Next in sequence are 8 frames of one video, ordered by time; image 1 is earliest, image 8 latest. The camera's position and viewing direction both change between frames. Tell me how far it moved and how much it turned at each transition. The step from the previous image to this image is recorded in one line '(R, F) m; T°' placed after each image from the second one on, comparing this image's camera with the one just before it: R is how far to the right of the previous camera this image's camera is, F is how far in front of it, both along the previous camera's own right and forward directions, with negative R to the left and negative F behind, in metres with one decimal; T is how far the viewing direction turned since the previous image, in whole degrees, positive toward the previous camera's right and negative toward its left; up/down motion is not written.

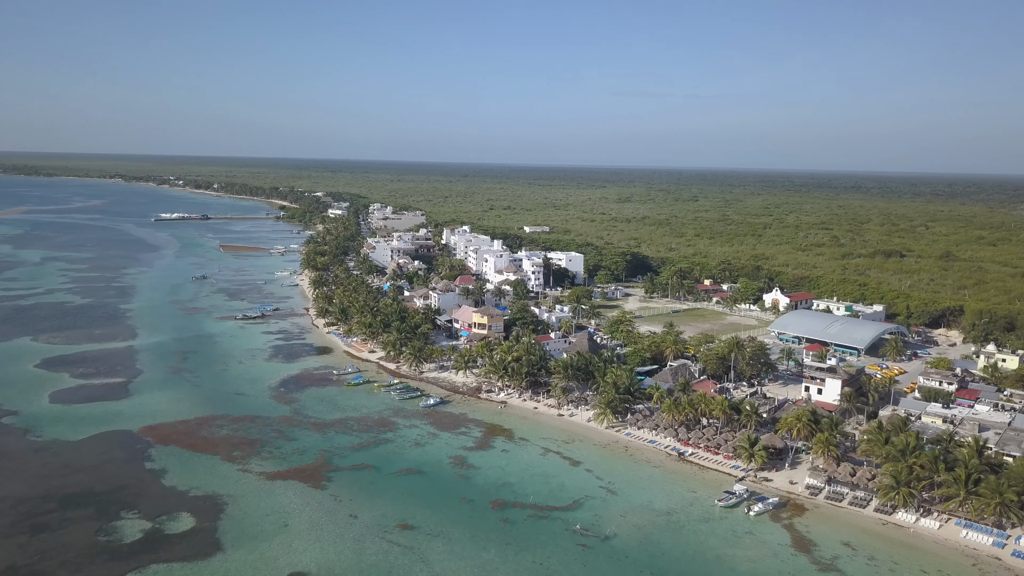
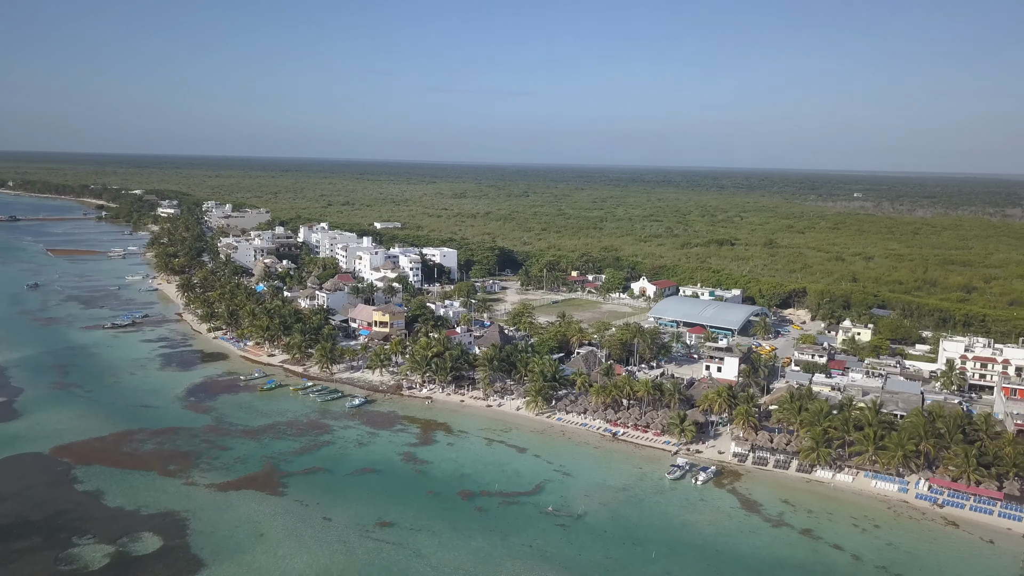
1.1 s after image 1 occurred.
(-5.9, -0.5) m; +13°
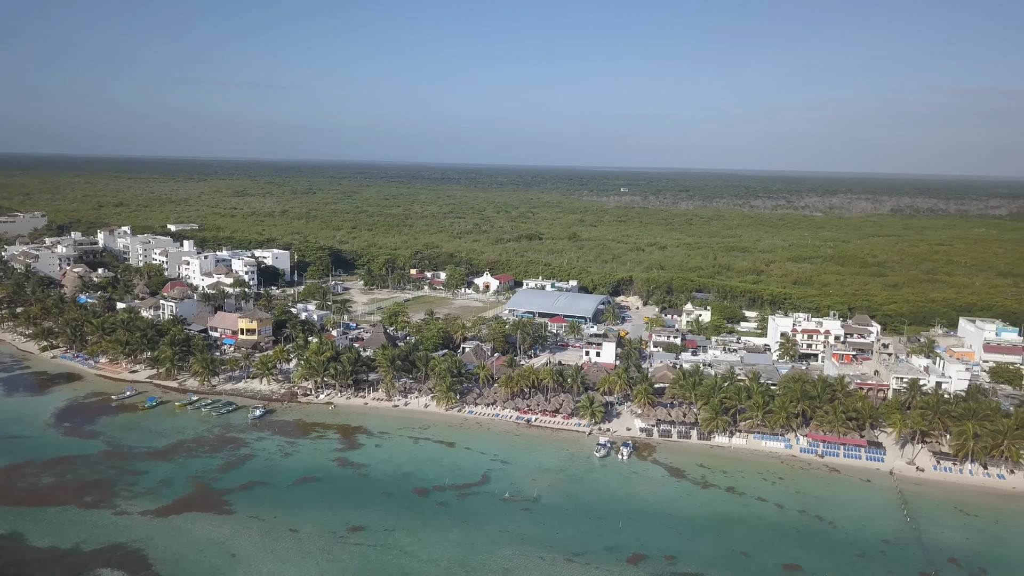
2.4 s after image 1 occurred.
(-7.5, -0.4) m; +16°
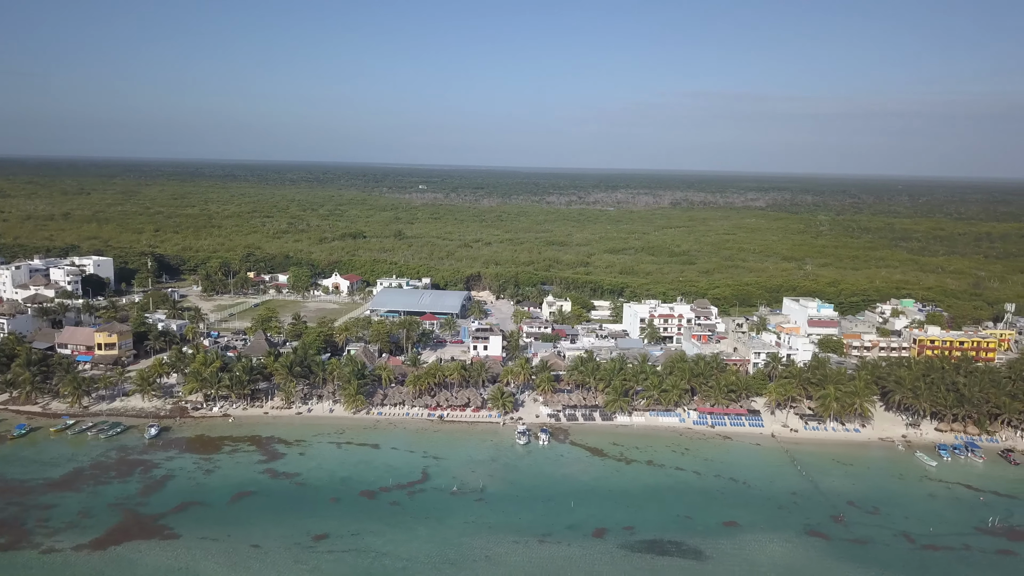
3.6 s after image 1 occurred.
(-6.7, -0.3) m; +15°
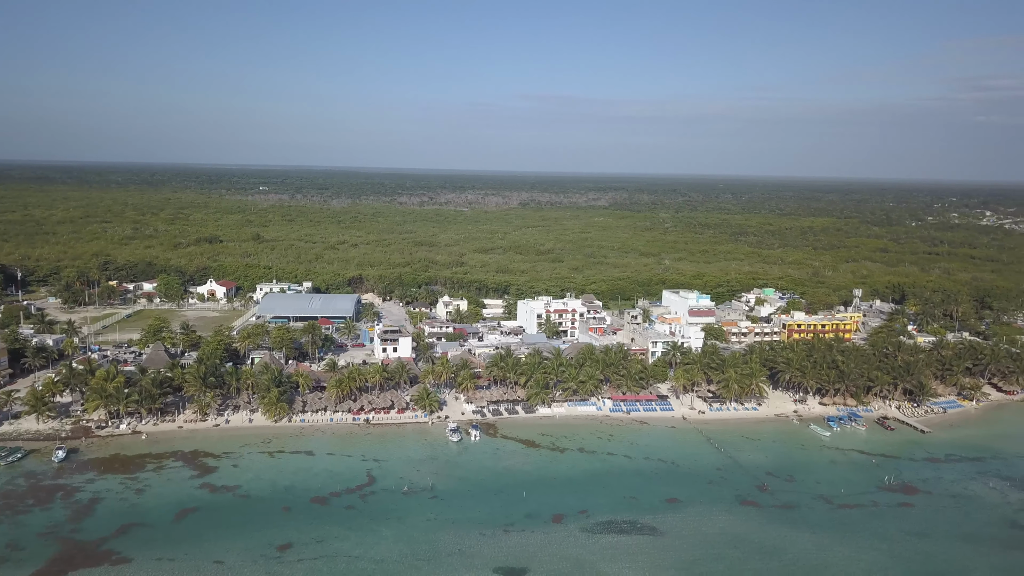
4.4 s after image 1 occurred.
(-4.6, -0.4) m; +11°
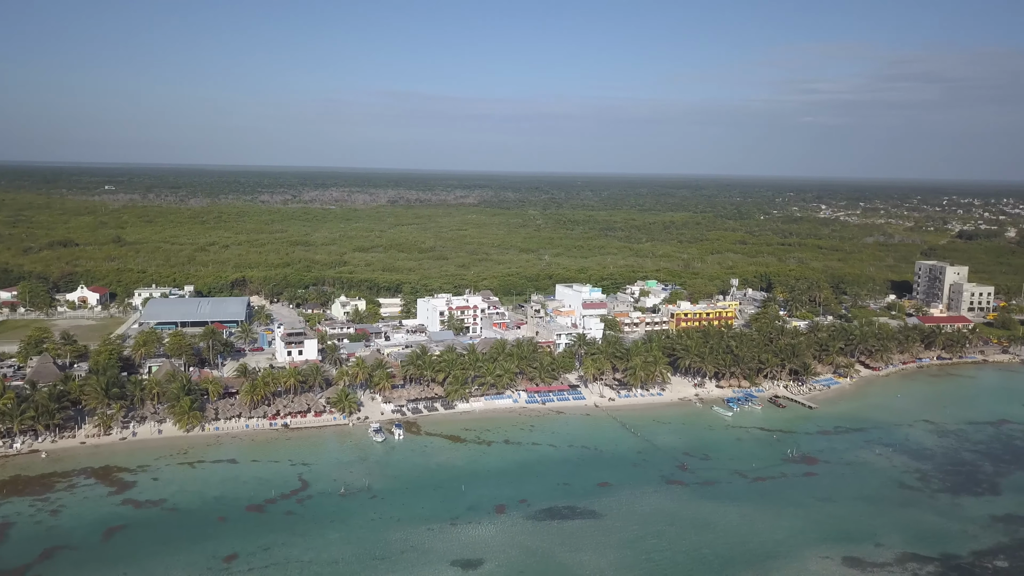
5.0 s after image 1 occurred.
(-3.2, -0.4) m; +10°
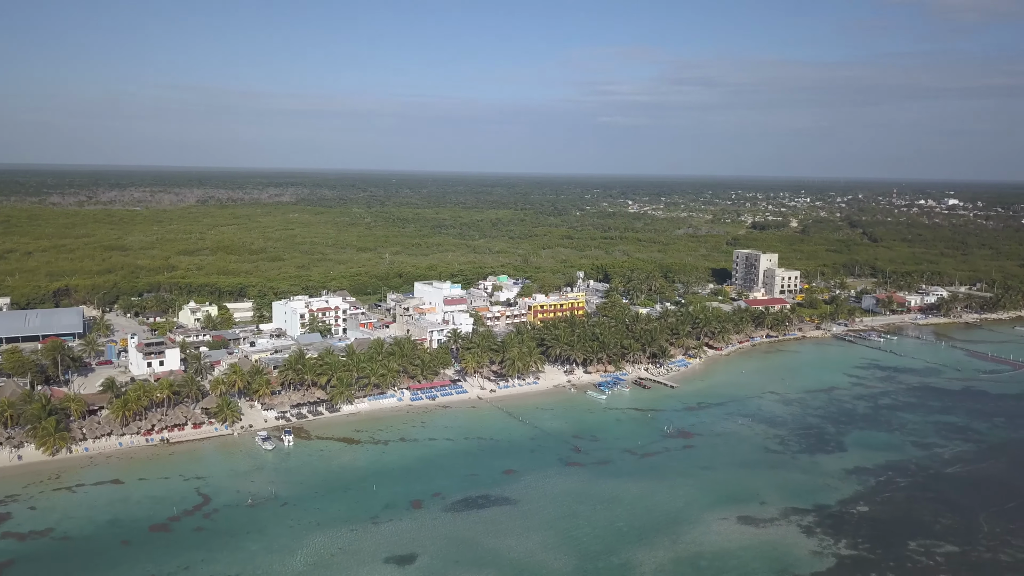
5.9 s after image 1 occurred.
(-4.1, -0.4) m; +13°
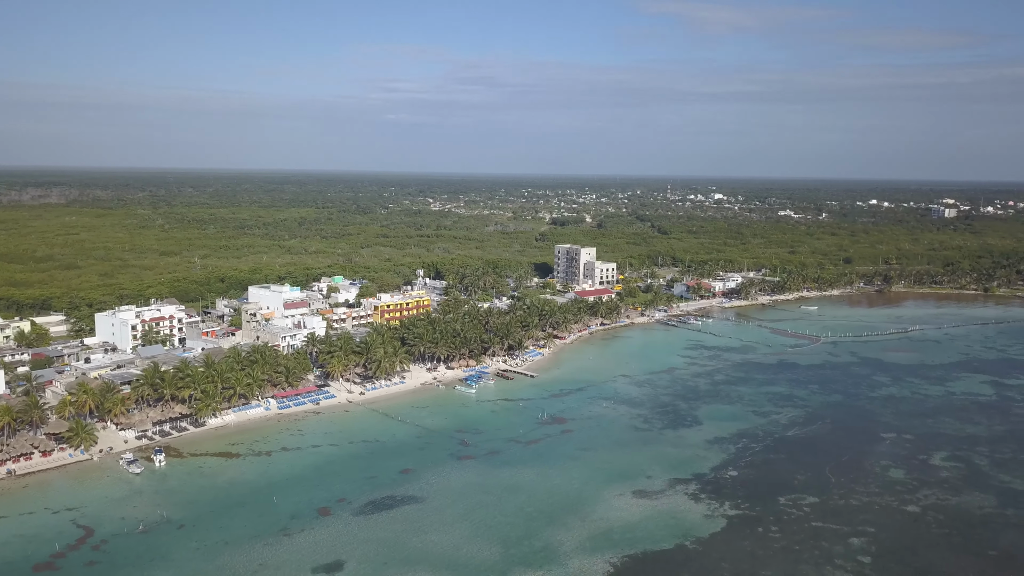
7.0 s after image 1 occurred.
(-4.7, -0.2) m; +15°
